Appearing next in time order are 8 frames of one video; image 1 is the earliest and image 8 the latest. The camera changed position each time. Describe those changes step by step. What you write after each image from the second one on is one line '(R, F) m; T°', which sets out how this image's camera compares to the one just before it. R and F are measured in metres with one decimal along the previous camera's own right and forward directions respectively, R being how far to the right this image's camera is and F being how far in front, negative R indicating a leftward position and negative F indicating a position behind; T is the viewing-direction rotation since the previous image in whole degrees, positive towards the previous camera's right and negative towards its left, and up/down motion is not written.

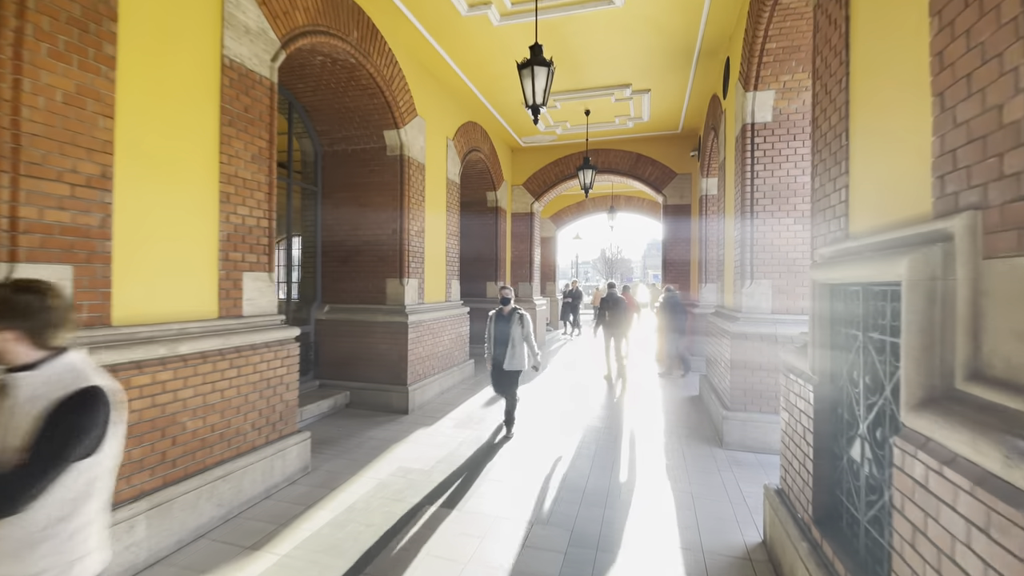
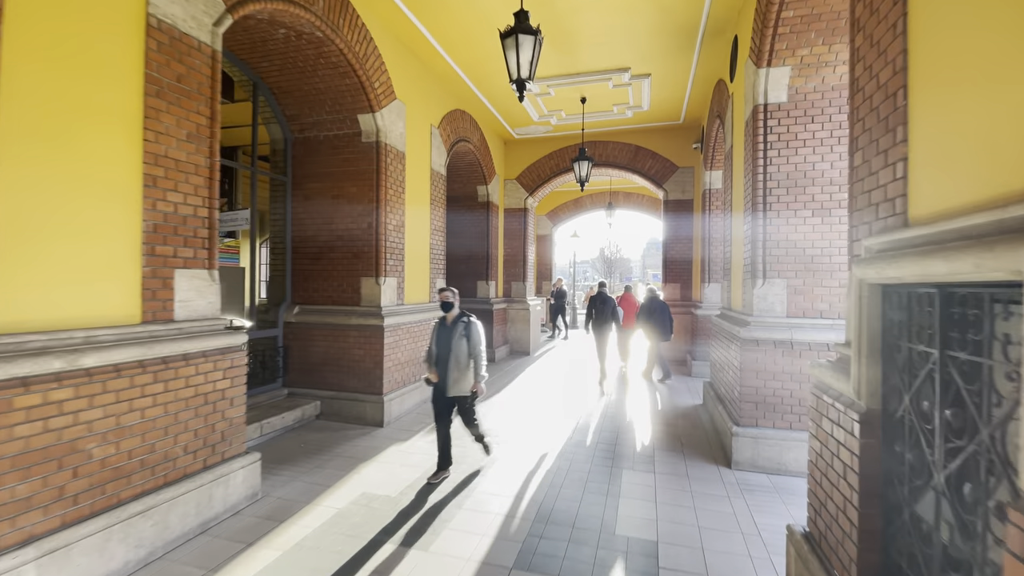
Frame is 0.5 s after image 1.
(+0.2, +0.6) m; 0°
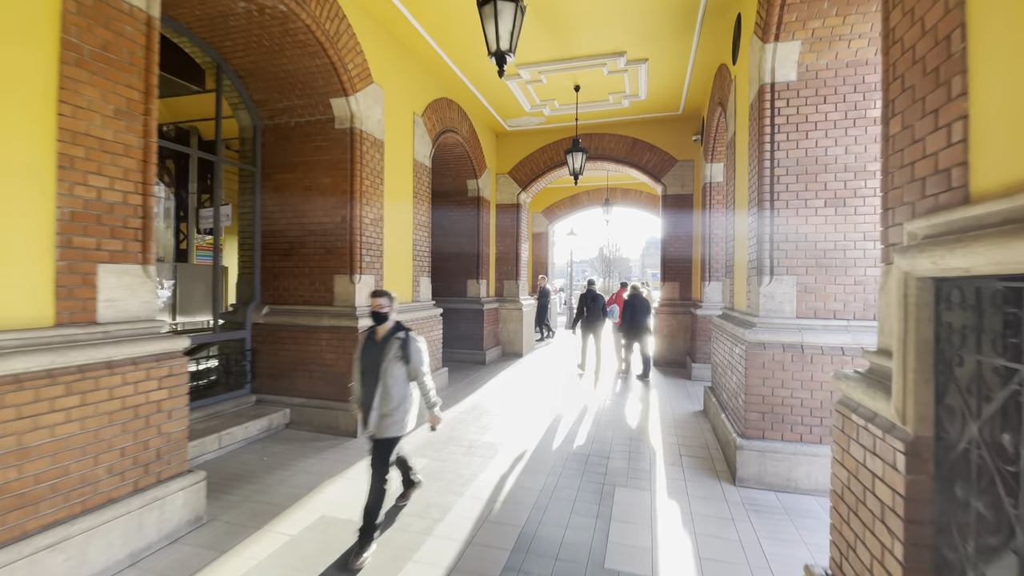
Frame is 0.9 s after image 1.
(+0.2, +0.5) m; 0°
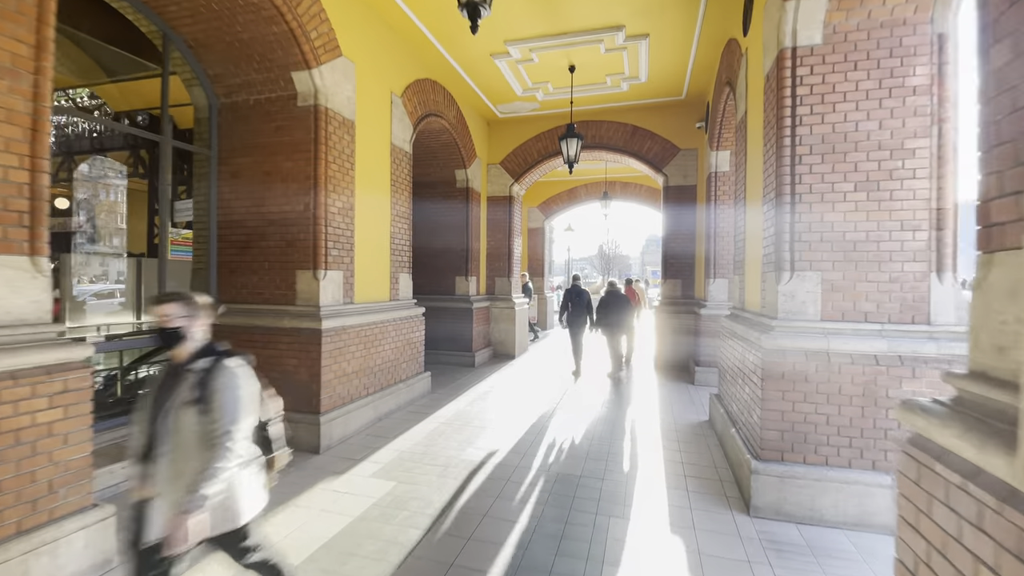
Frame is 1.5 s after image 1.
(+0.2, +0.6) m; 0°
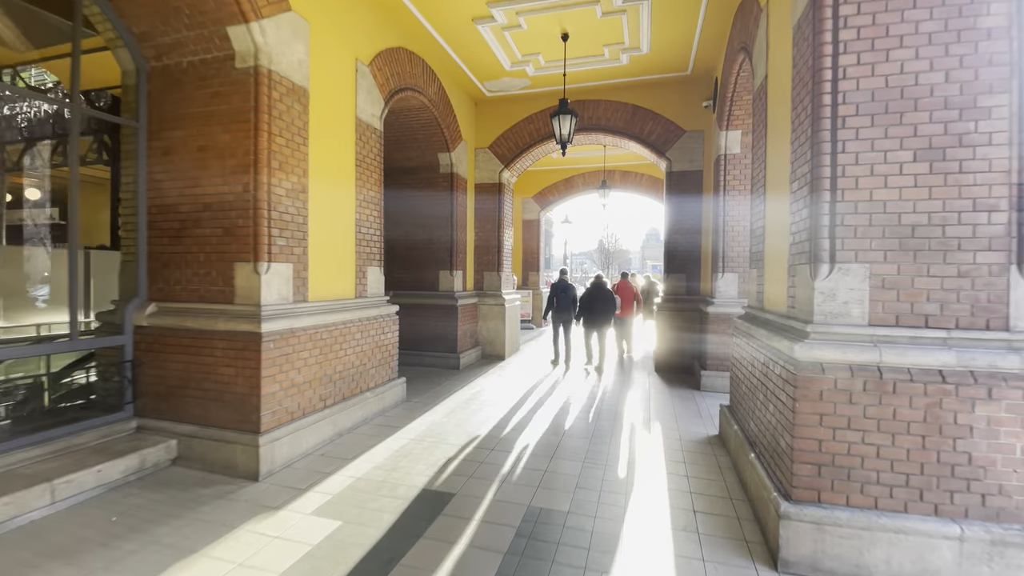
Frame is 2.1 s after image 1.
(+0.2, +0.8) m; 0°
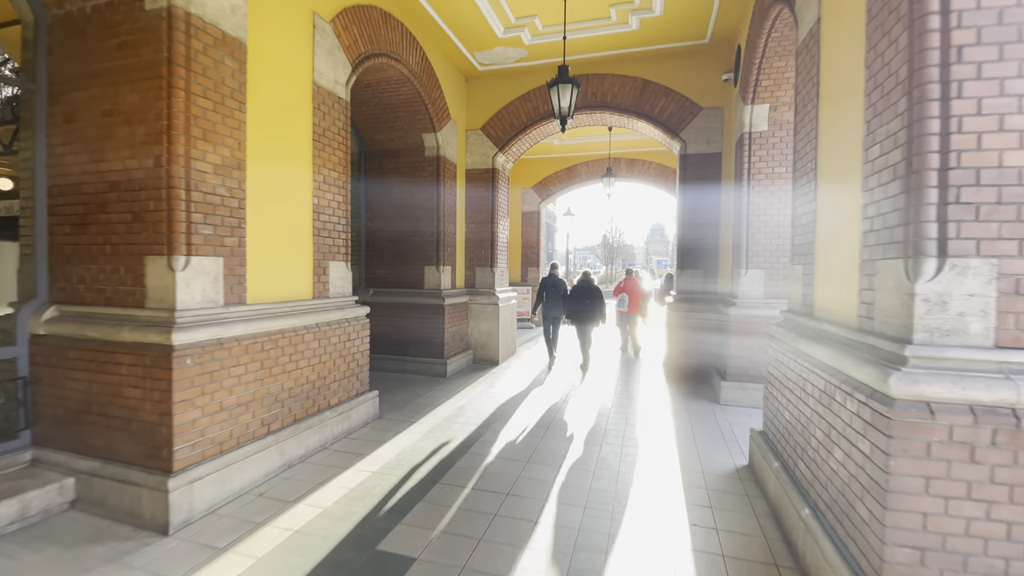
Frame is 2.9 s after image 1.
(+0.1, +0.9) m; 0°
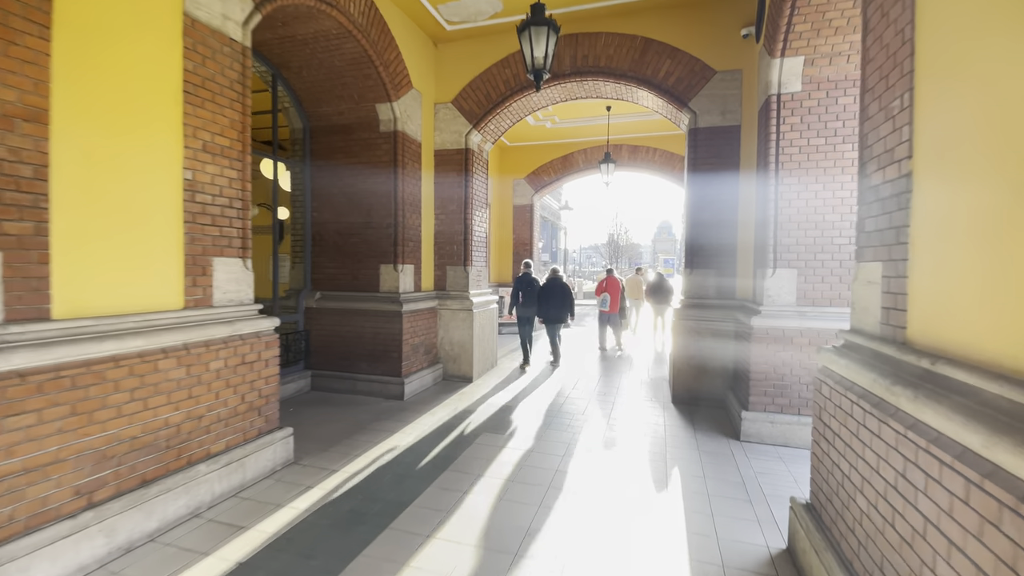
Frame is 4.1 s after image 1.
(+0.4, +1.2) m; -1°
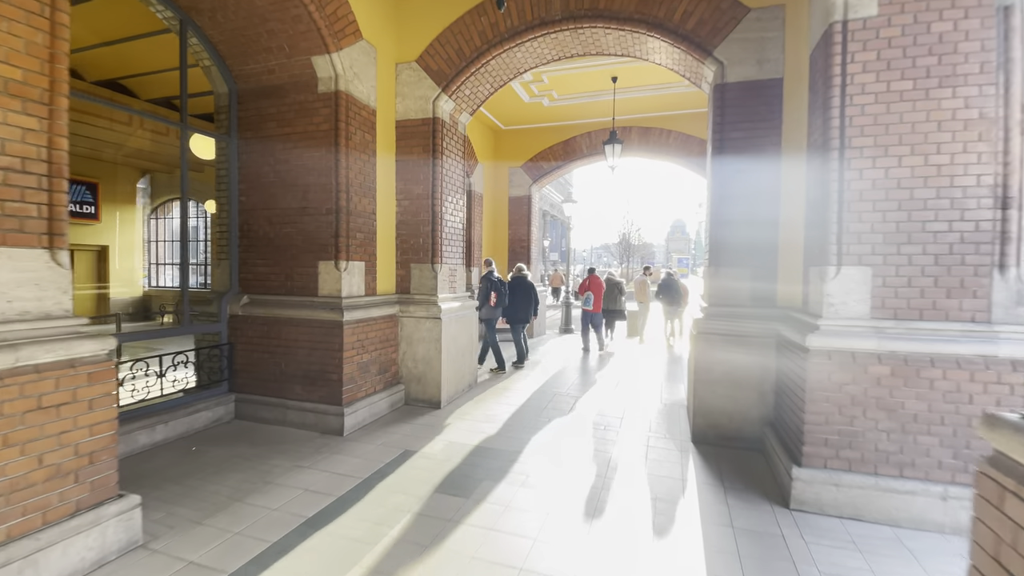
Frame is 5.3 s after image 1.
(+0.4, +1.2) m; -2°
